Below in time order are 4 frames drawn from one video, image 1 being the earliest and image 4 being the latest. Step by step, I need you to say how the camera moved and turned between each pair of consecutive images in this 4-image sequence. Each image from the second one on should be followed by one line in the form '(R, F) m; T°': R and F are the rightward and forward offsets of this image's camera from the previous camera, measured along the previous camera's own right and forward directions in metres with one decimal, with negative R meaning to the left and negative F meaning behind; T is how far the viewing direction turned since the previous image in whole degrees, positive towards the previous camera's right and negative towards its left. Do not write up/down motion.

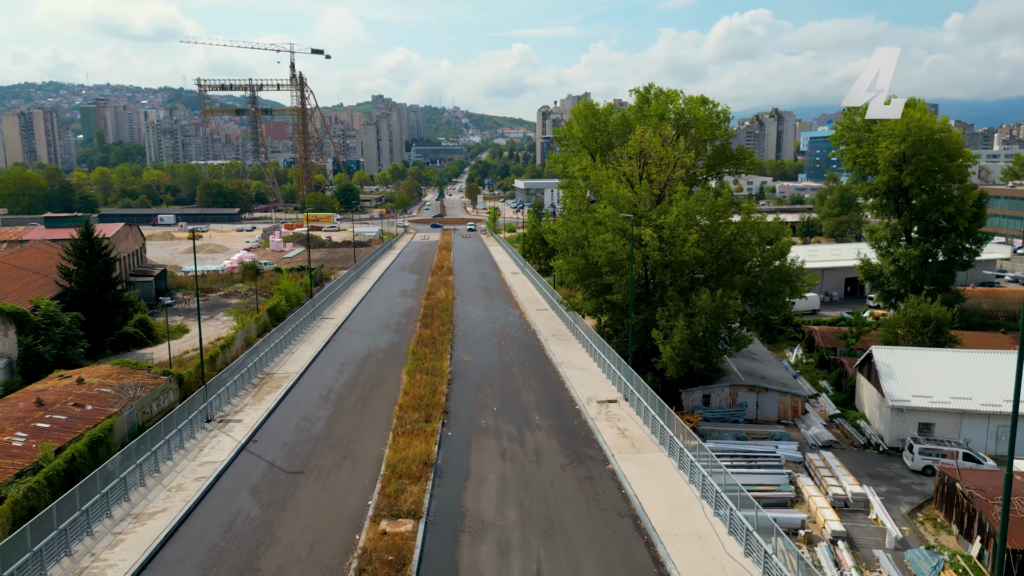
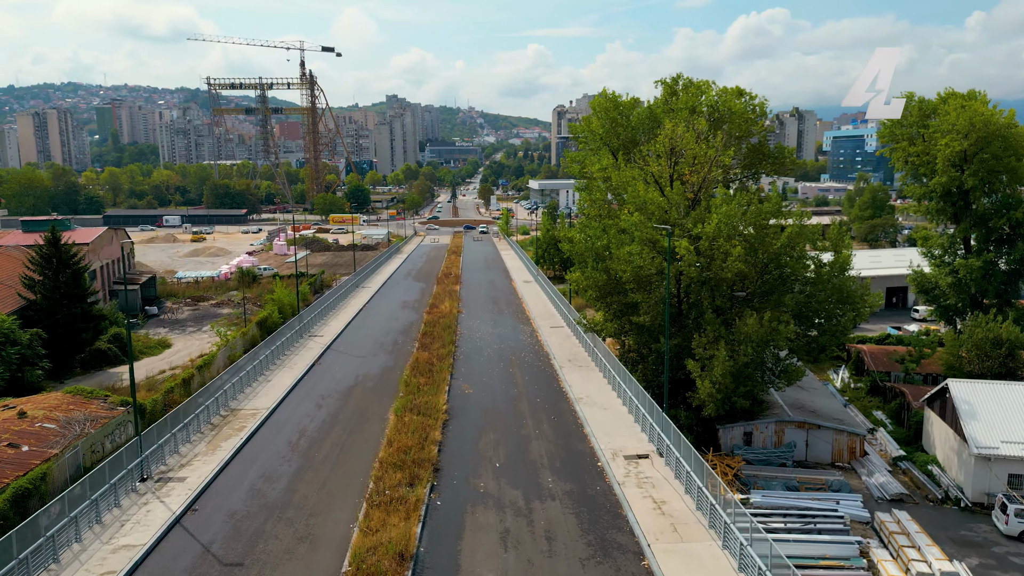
(+0.2, +4.0) m; -1°
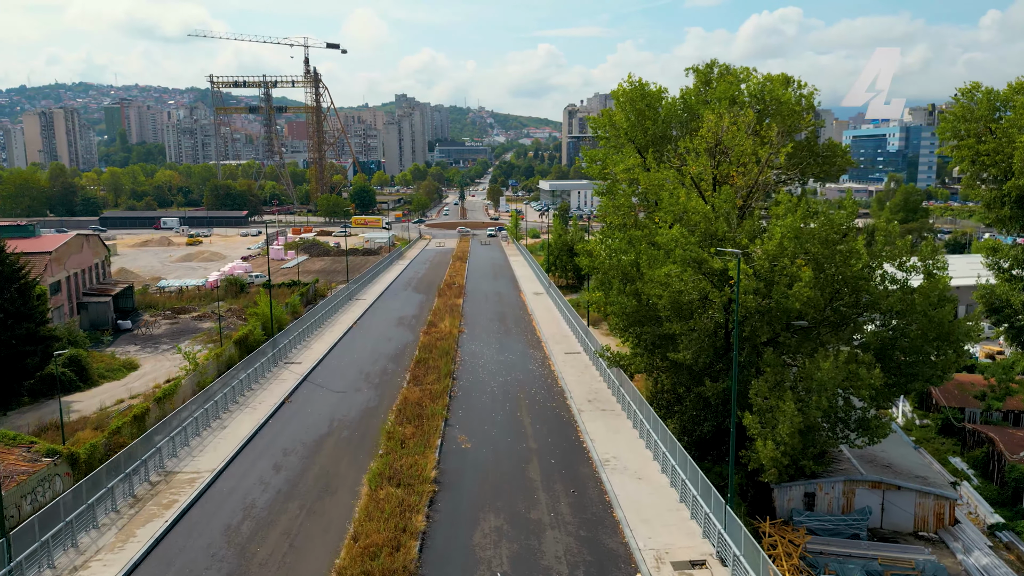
(0.0, +4.5) m; -1°
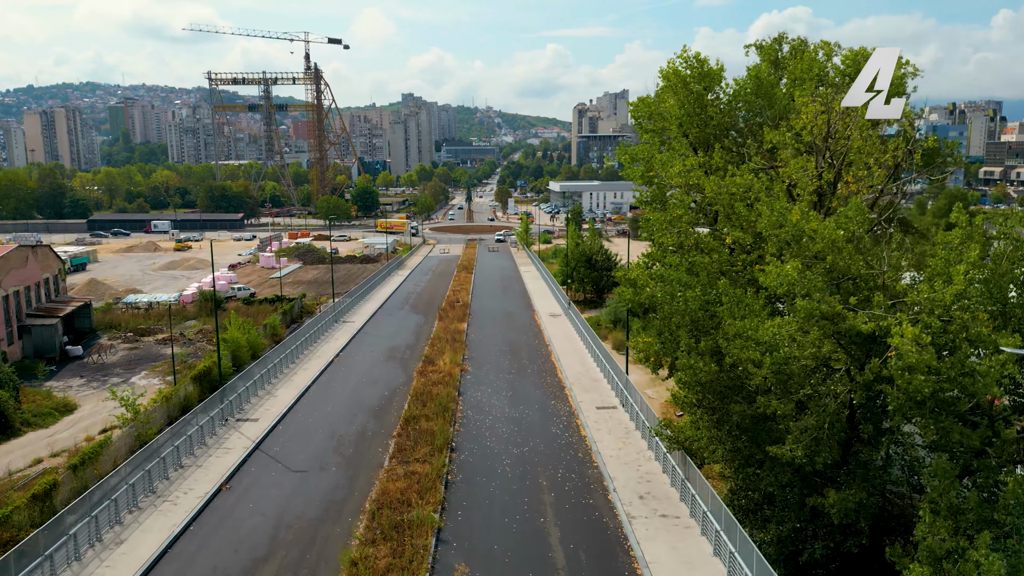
(-0.3, +6.2) m; -1°
